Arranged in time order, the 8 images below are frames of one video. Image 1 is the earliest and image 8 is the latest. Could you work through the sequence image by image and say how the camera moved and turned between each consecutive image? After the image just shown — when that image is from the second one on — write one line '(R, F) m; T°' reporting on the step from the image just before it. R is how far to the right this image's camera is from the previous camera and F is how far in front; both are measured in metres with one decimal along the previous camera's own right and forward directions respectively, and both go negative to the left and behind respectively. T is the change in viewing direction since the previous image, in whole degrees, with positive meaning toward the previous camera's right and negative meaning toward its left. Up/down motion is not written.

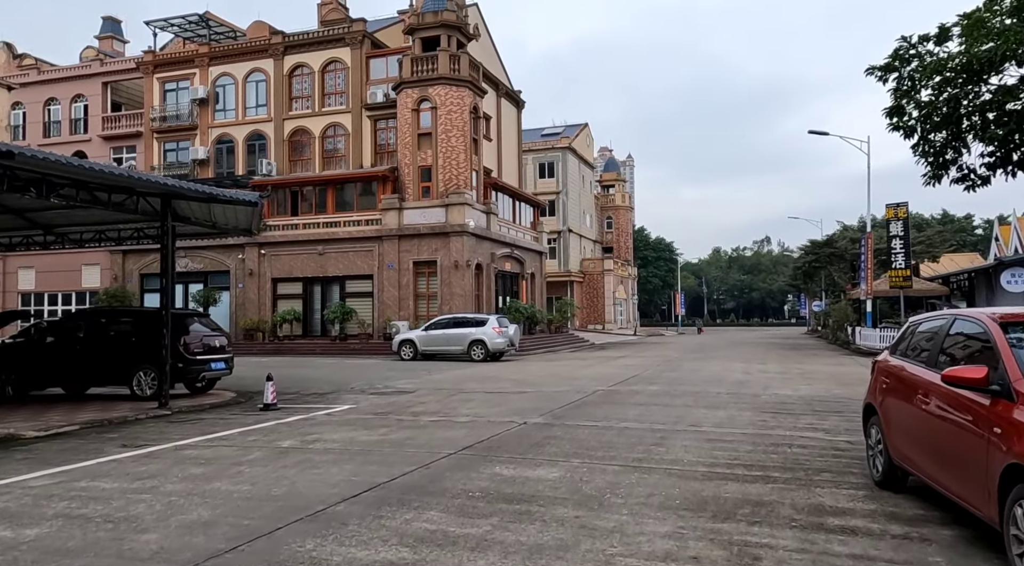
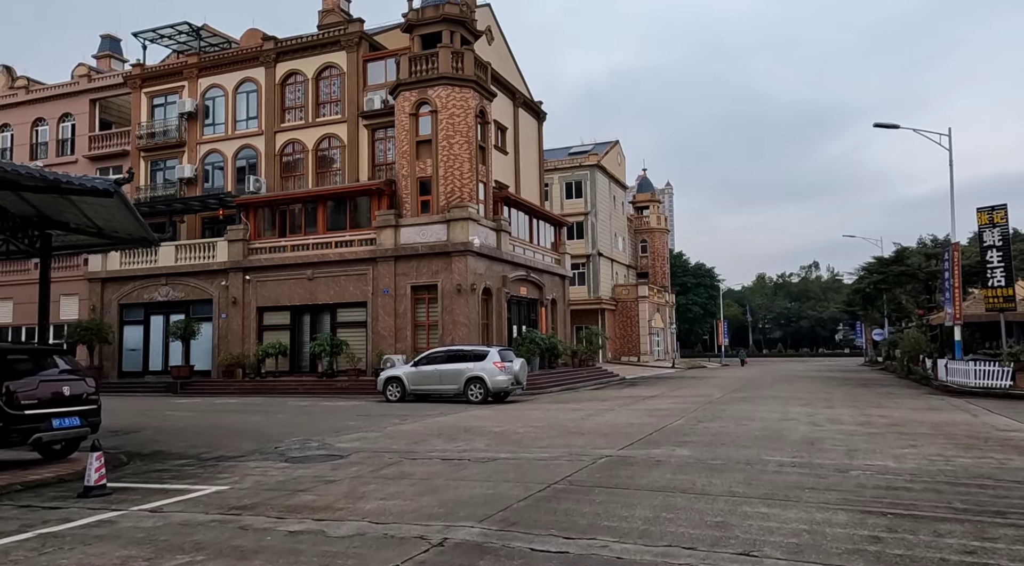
(+1.0, +4.5) m; -3°
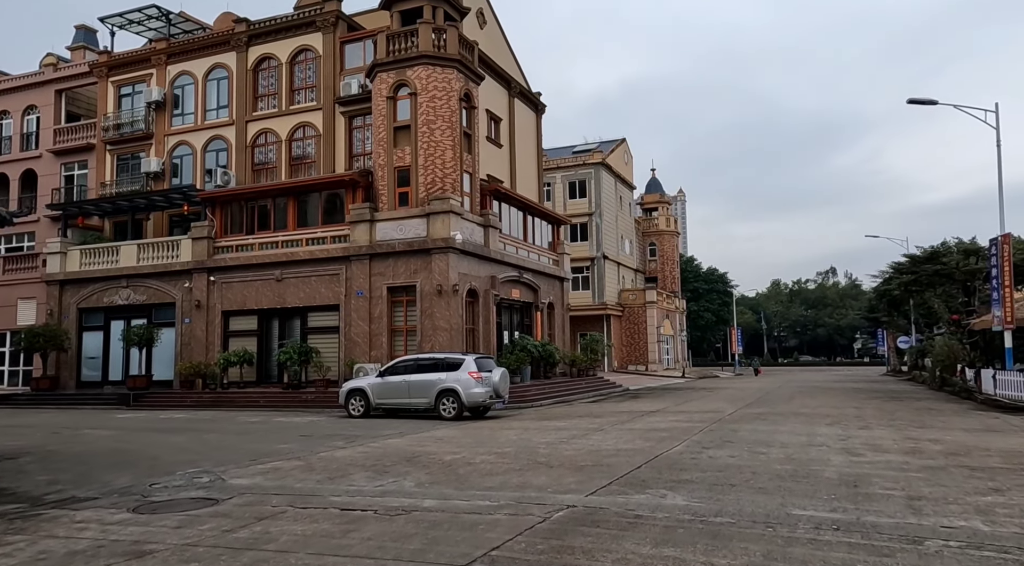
(+0.9, +3.0) m; -1°
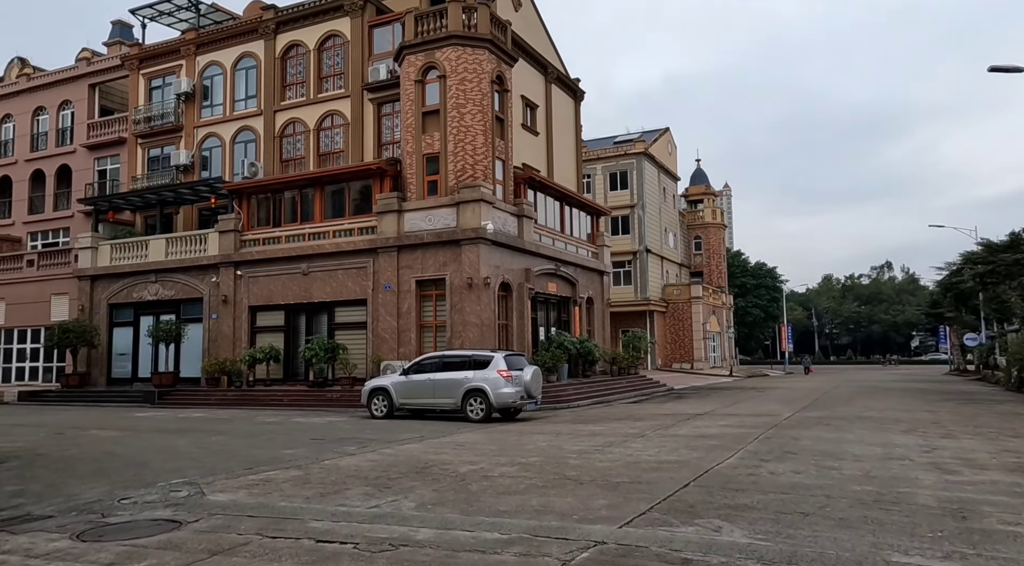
(+0.2, +1.5) m; -3°
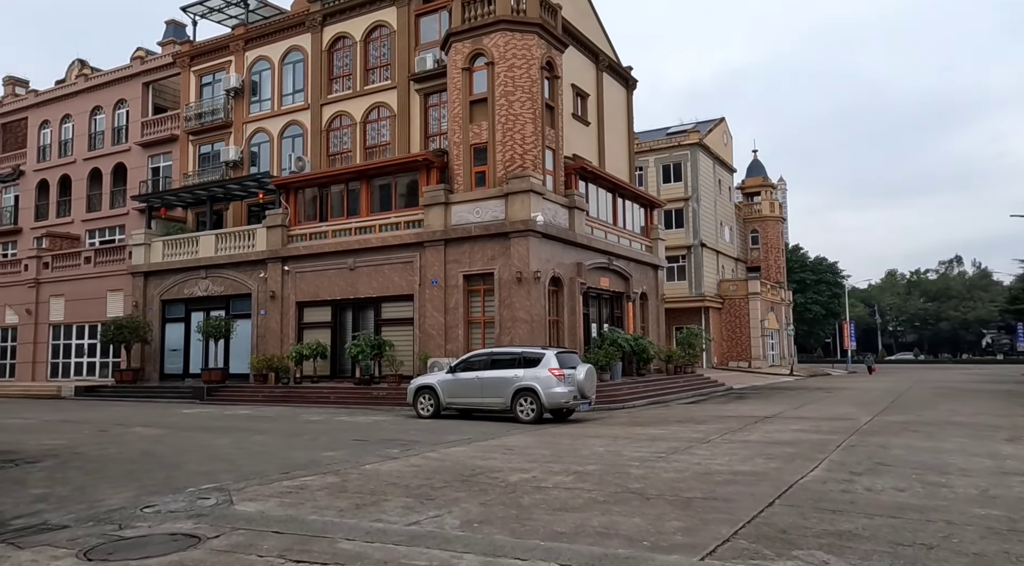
(-0.1, +0.9) m; -4°
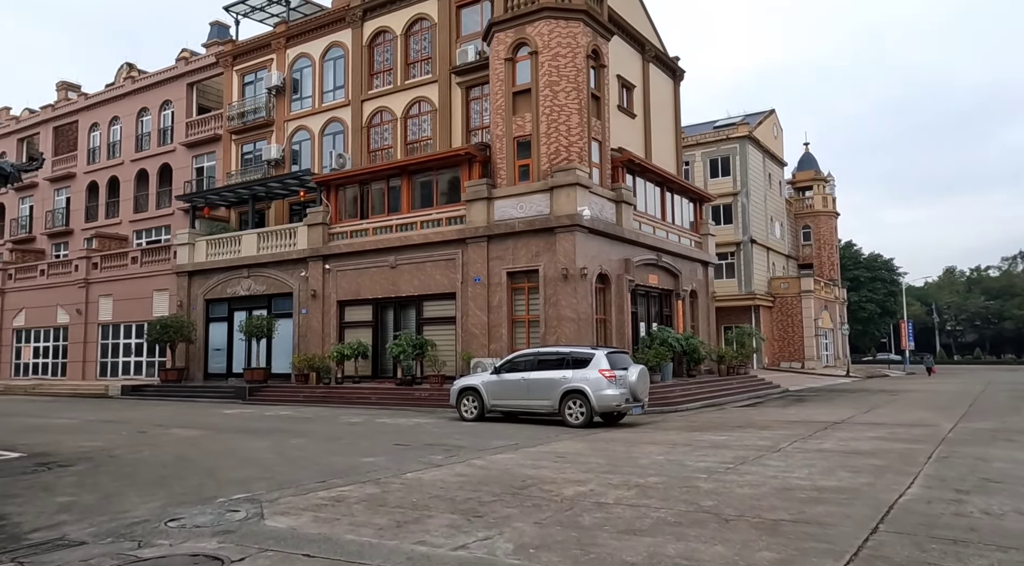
(-0.1, +0.8) m; -3°
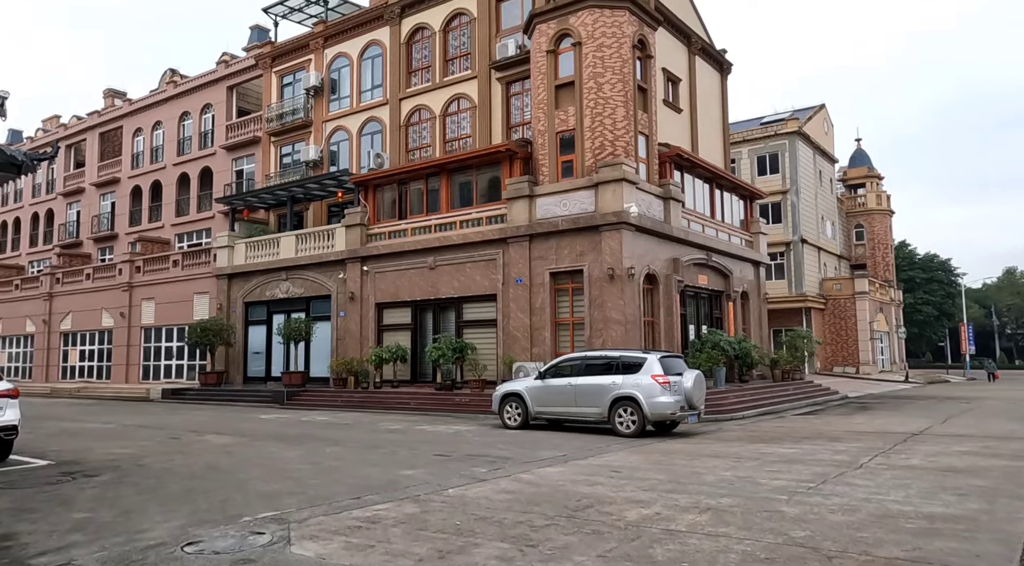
(-0.2, +0.9) m; -3°
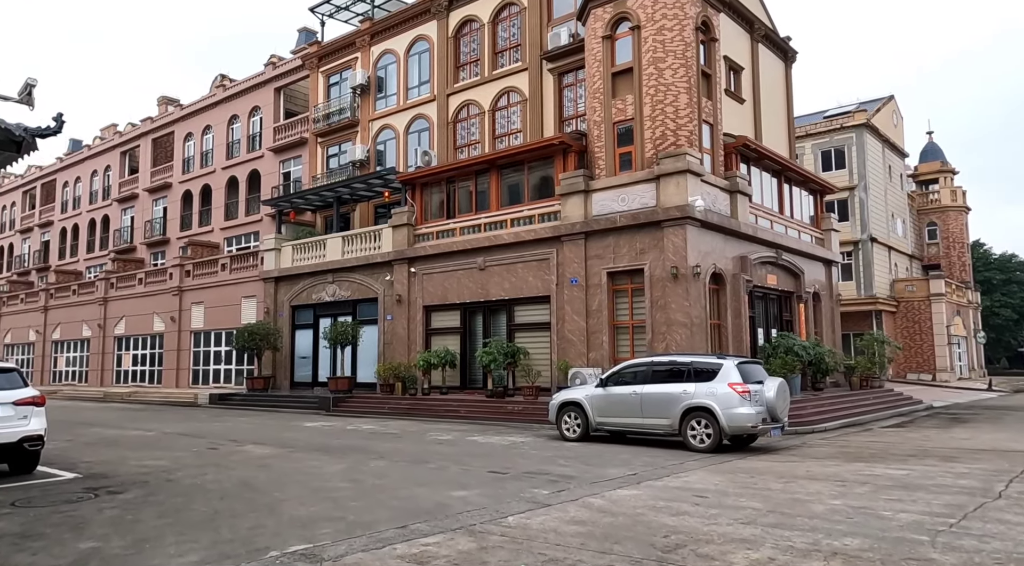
(-0.2, +1.3) m; -3°
